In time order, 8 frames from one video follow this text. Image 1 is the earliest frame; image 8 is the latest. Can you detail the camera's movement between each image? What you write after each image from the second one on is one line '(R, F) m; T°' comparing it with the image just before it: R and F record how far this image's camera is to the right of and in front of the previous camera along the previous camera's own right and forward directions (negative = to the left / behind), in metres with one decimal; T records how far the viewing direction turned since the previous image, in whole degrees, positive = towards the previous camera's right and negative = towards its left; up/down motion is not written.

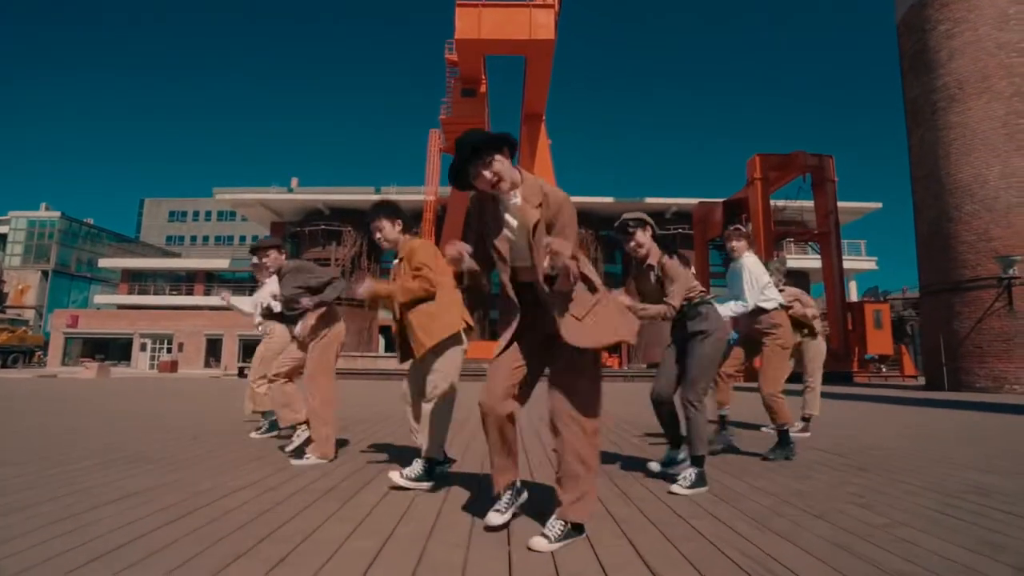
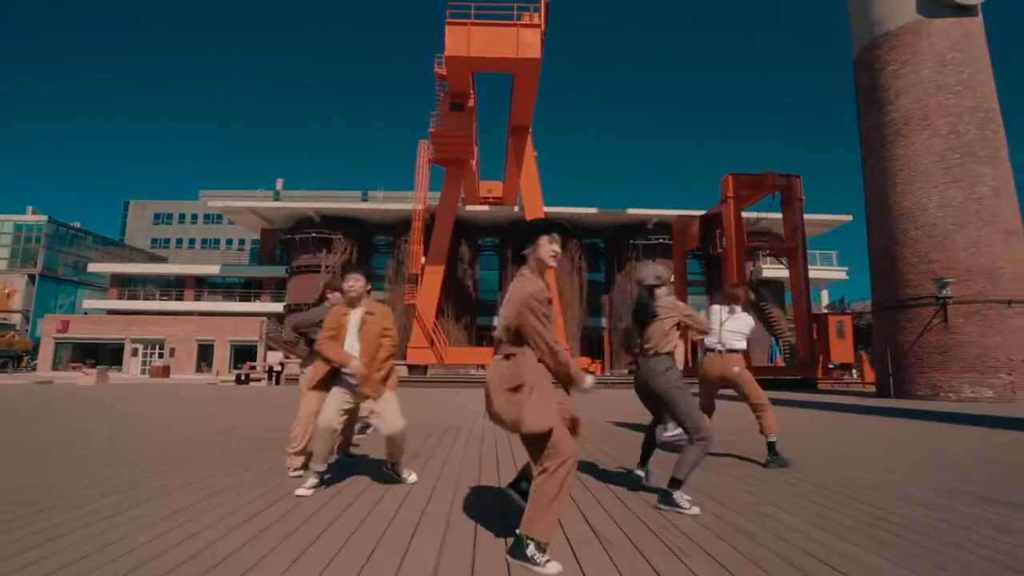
(0.0, -0.8) m; +1°
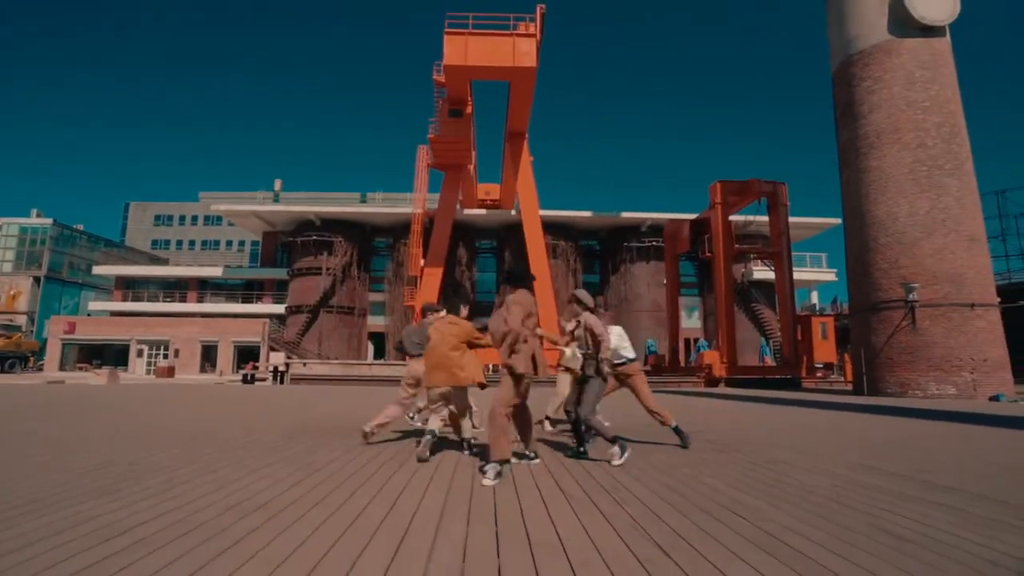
(+0.1, -0.7) m; 0°
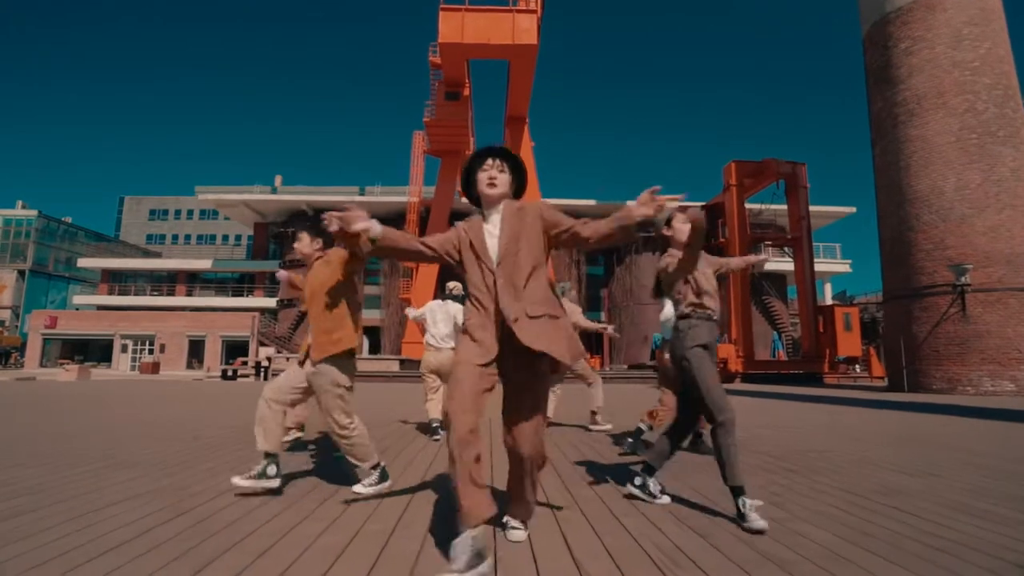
(+0.1, +1.2) m; 0°
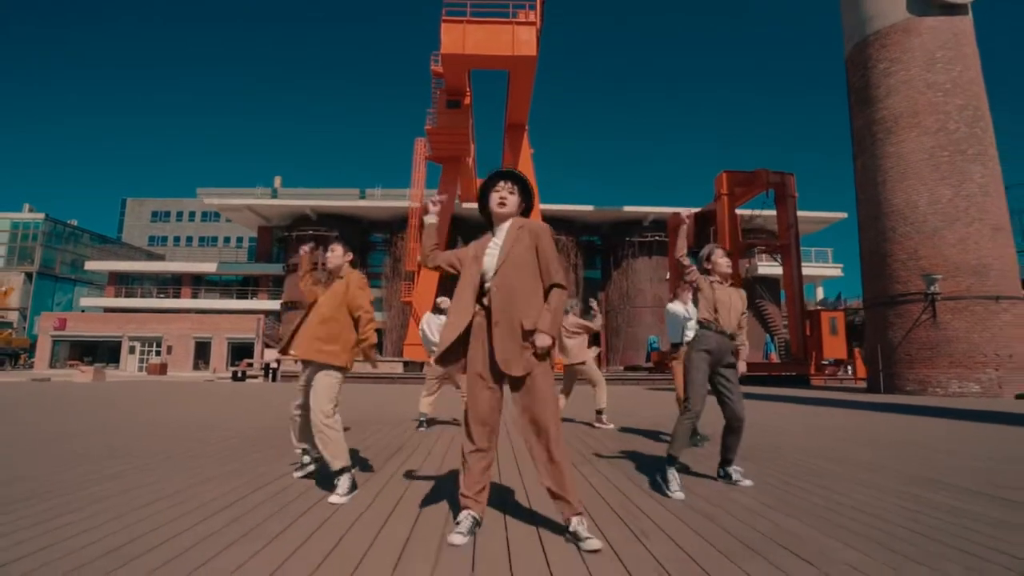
(0.0, -0.6) m; 0°
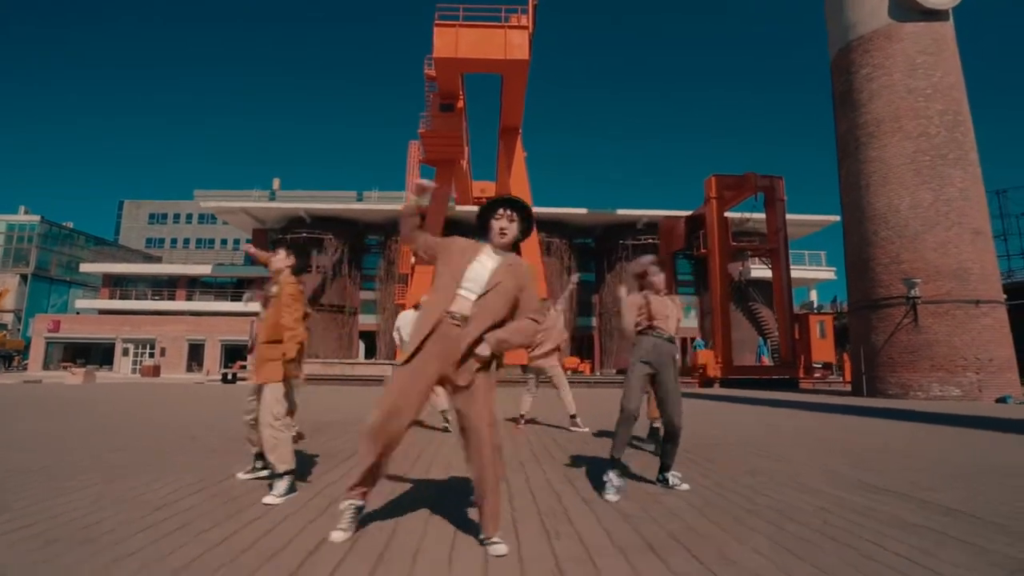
(+0.3, 0.0) m; 0°
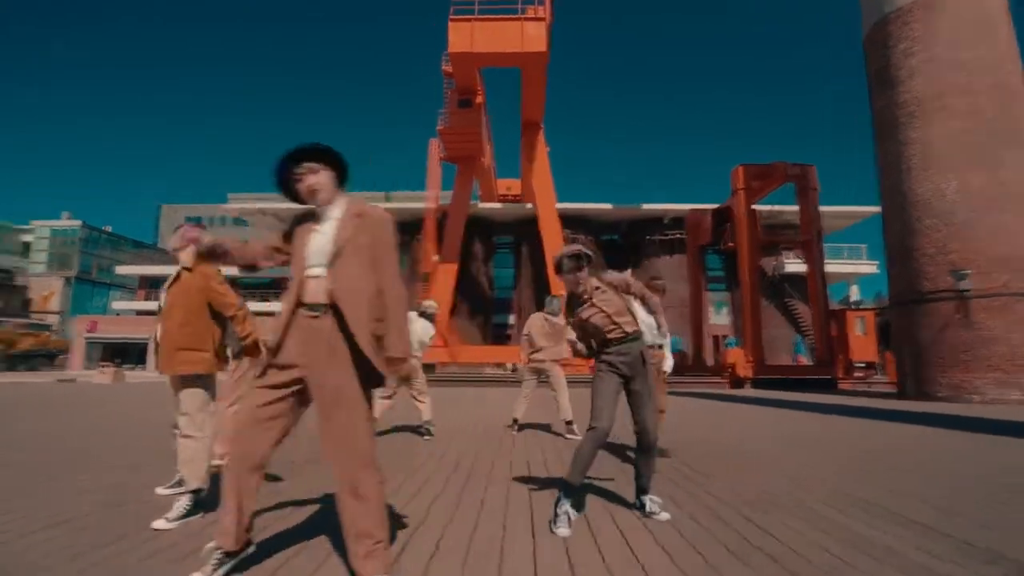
(+0.4, +0.5) m; -3°
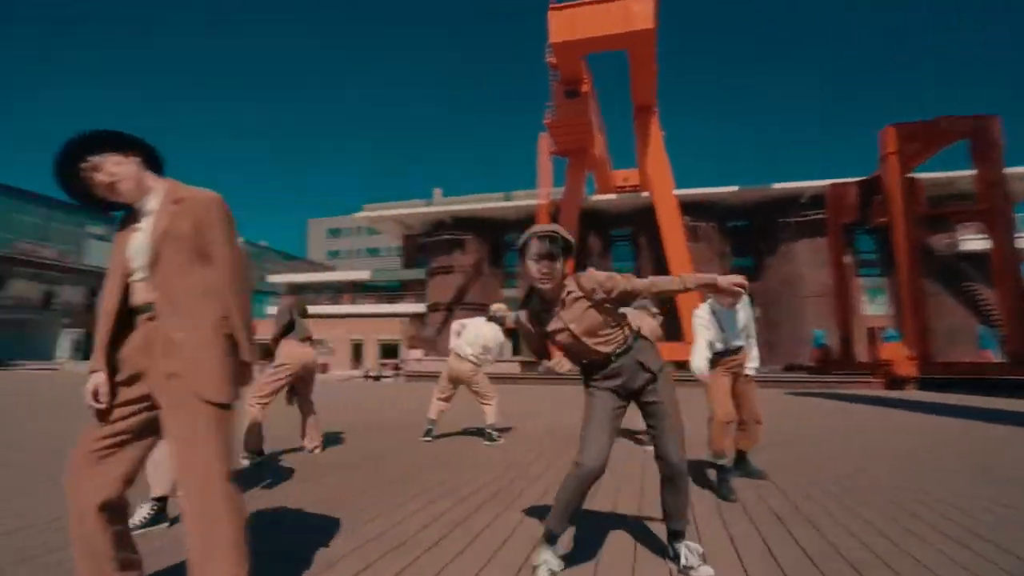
(+0.5, +0.6) m; -13°
